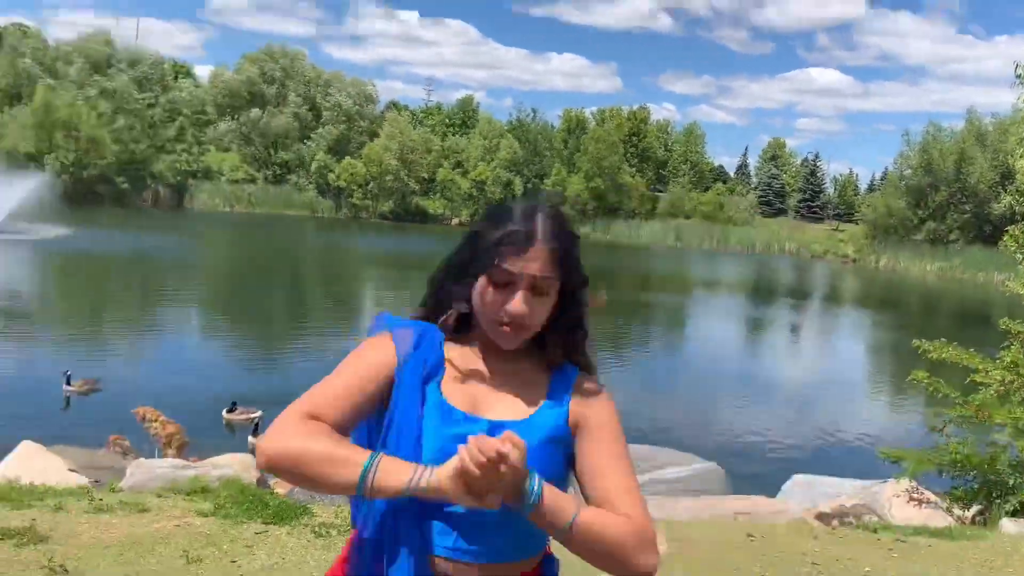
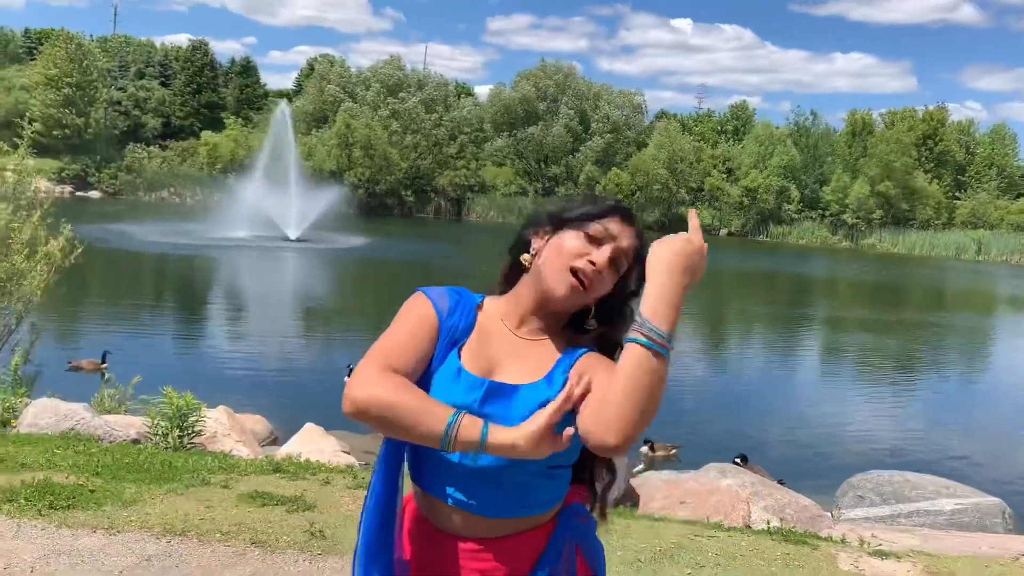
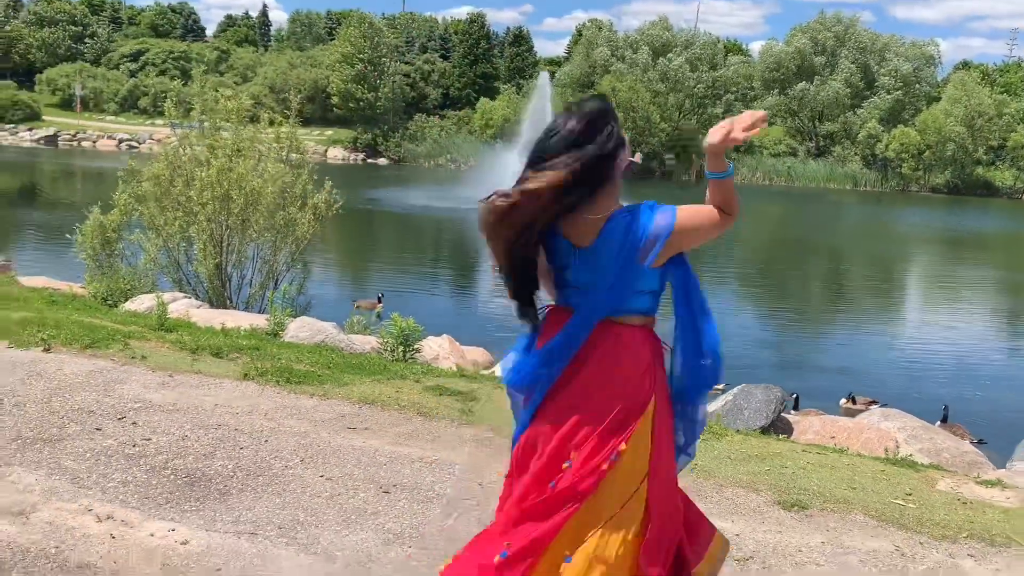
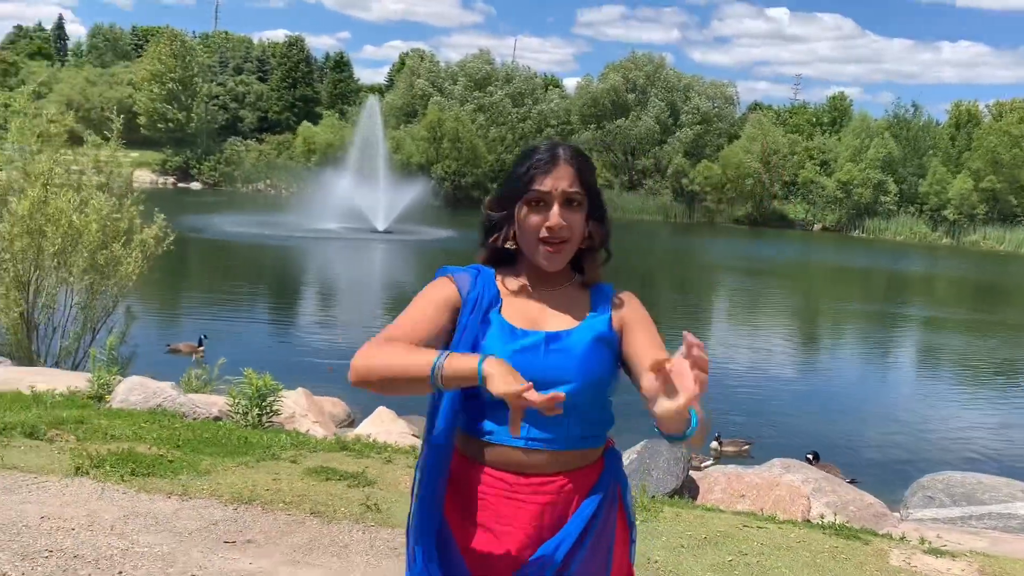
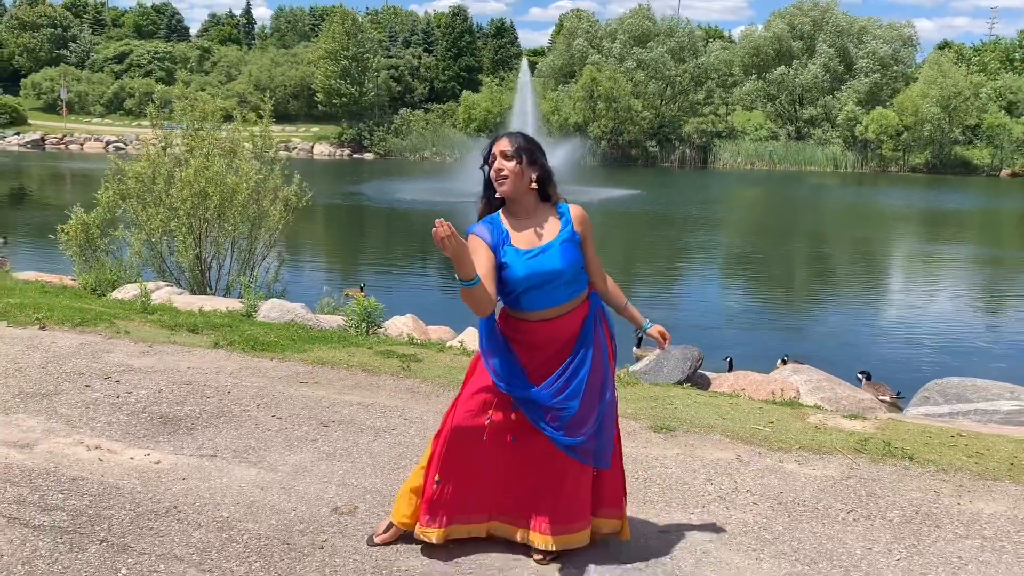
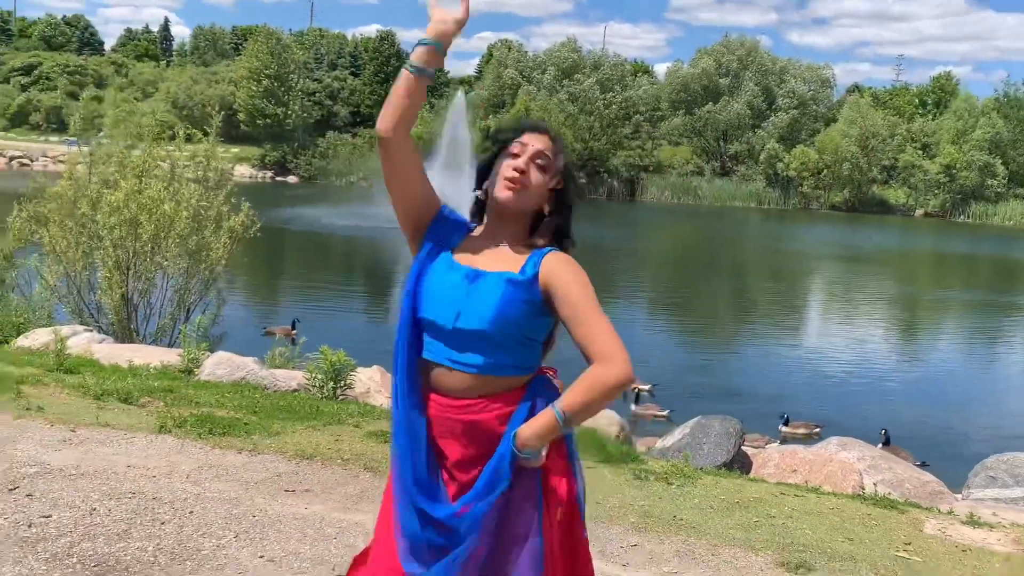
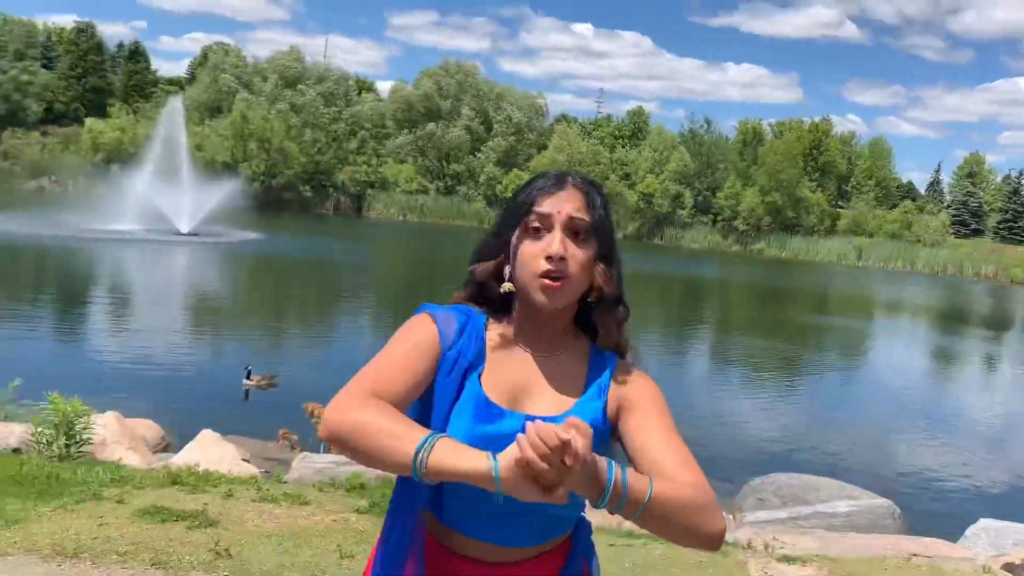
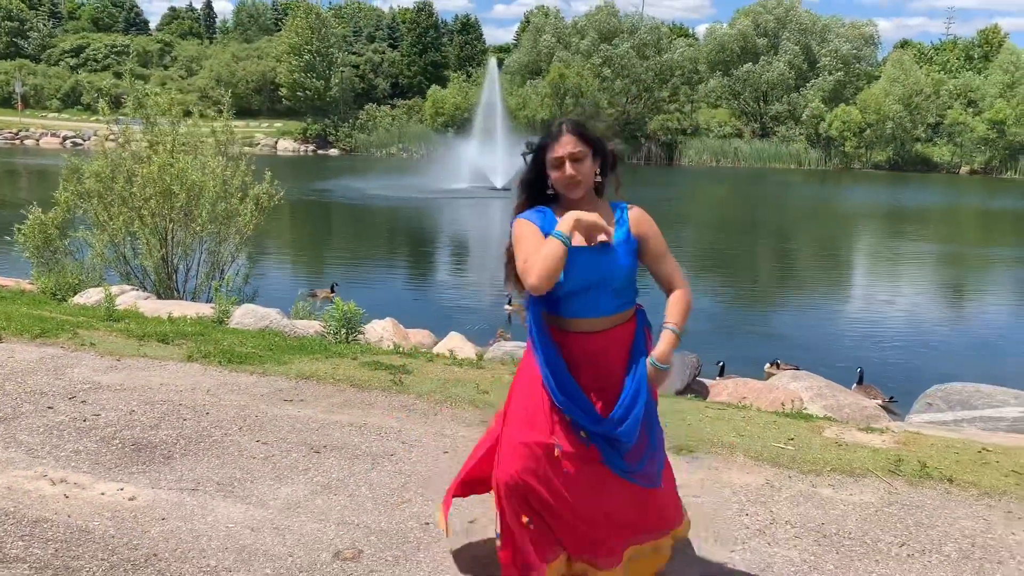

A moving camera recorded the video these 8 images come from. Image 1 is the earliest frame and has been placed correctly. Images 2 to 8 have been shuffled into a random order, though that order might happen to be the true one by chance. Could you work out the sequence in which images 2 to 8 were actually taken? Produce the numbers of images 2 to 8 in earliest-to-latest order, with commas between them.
7, 2, 4, 6, 3, 8, 5
